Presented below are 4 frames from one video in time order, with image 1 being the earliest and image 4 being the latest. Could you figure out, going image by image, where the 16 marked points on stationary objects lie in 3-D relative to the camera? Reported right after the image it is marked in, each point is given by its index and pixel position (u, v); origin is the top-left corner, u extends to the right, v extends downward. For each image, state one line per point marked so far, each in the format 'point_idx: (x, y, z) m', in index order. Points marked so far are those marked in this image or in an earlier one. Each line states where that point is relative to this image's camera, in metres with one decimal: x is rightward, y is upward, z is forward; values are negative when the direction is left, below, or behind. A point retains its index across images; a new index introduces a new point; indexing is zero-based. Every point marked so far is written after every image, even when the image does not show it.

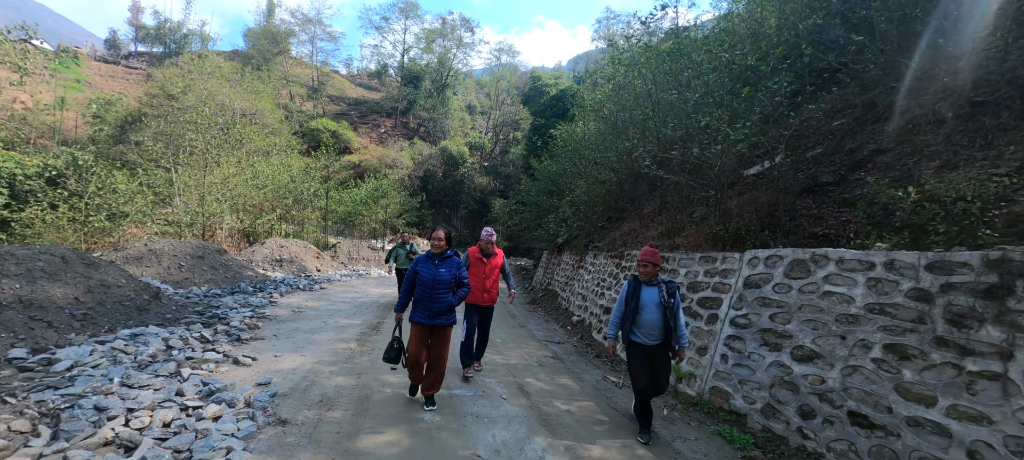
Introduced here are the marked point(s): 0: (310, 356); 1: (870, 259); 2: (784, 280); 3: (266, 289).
0: (-2.1, -1.3, +4.3) m
1: (+2.8, -0.2, +3.1) m
2: (+2.5, -0.5, +3.8) m
3: (-4.9, -1.2, +8.2) m
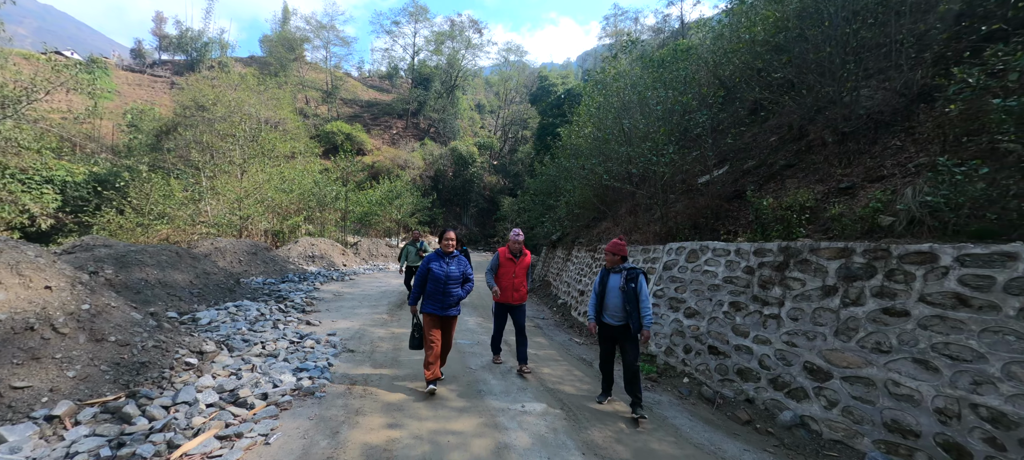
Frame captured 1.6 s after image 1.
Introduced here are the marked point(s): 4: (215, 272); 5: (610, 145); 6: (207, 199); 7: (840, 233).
0: (-2.3, -1.4, +6.1) m
1: (+2.6, -0.2, +4.8) m
2: (+2.3, -0.4, +5.4) m
3: (-5.0, -1.2, +10.1) m
4: (-5.2, -0.7, +7.2) m
5: (+2.5, +2.1, +10.1) m
6: (-11.8, +1.2, +14.9) m
7: (+3.5, 0.0, +4.3) m
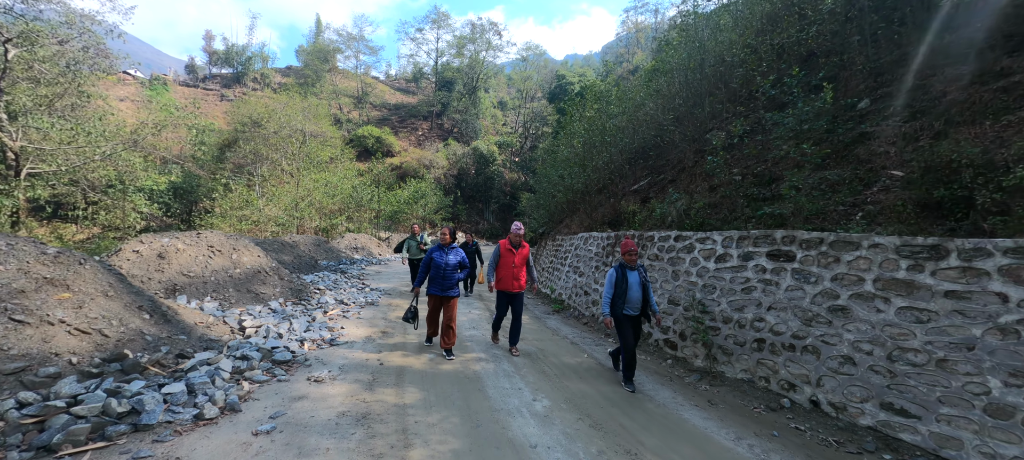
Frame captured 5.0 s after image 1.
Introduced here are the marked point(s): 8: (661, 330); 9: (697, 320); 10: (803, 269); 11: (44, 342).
0: (-2.9, -1.3, +10.1) m
1: (+1.8, -0.1, +8.4) m
2: (+1.6, -0.3, +9.1) m
3: (-5.4, -1.1, +14.2) m
4: (-5.8, -0.7, +11.3) m
5: (+2.0, +2.3, +13.7) m
6: (-11.9, +1.3, +19.5) m
7: (+2.7, +0.1, +7.9) m
8: (+2.2, -1.4, +5.9) m
9: (+2.4, -1.2, +5.4) m
10: (+3.2, -0.4, +4.5) m
11: (-3.5, -0.8, +3.1) m
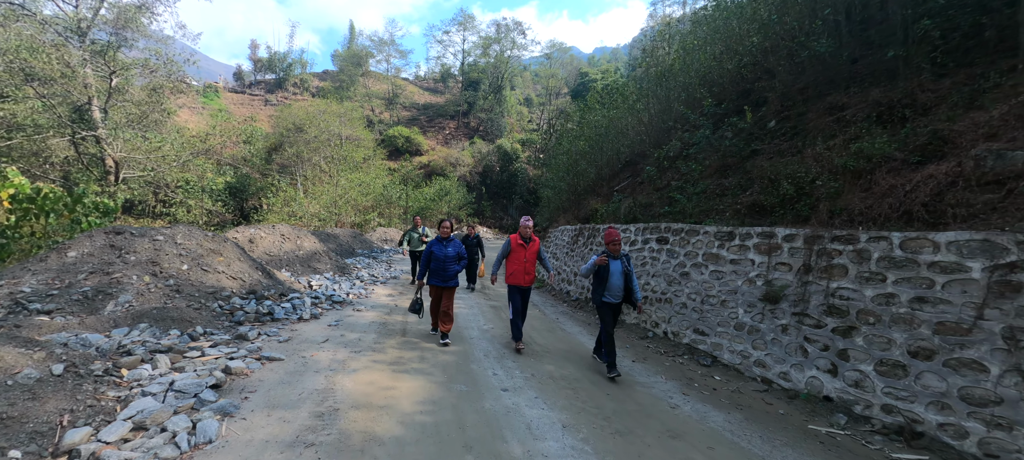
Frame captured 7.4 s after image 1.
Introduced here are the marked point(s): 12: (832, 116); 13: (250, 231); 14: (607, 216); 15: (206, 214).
0: (-3.1, -1.1, +12.7) m
1: (+1.5, 0.0, +10.7) m
2: (+1.3, -0.2, +11.4) m
3: (-5.2, -0.9, +17.0) m
4: (-5.8, -0.5, +14.2) m
5: (+2.1, +2.5, +15.9) m
6: (-11.3, +1.6, +22.7) m
7: (+2.3, +0.2, +10.2) m
8: (+1.7, -1.3, +8.2) m
9: (+1.9, -1.1, +7.7) m
10: (+2.6, -0.3, +6.7) m
11: (-4.2, -0.7, +5.8) m
12: (+5.8, +2.0, +7.4) m
13: (-6.2, 0.0, +9.6) m
14: (+2.4, +0.3, +10.4) m
15: (-13.3, +0.6, +18.0) m
